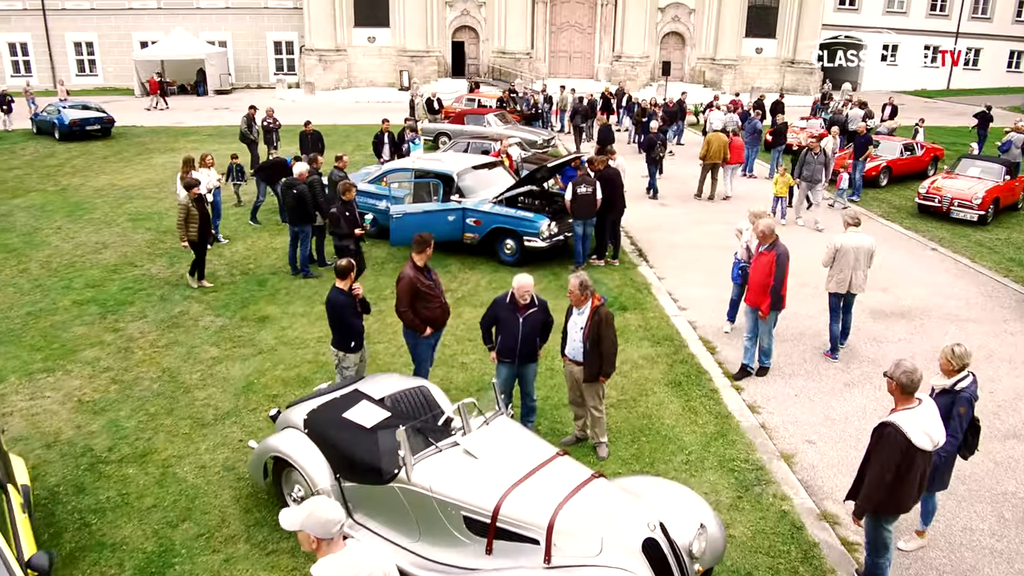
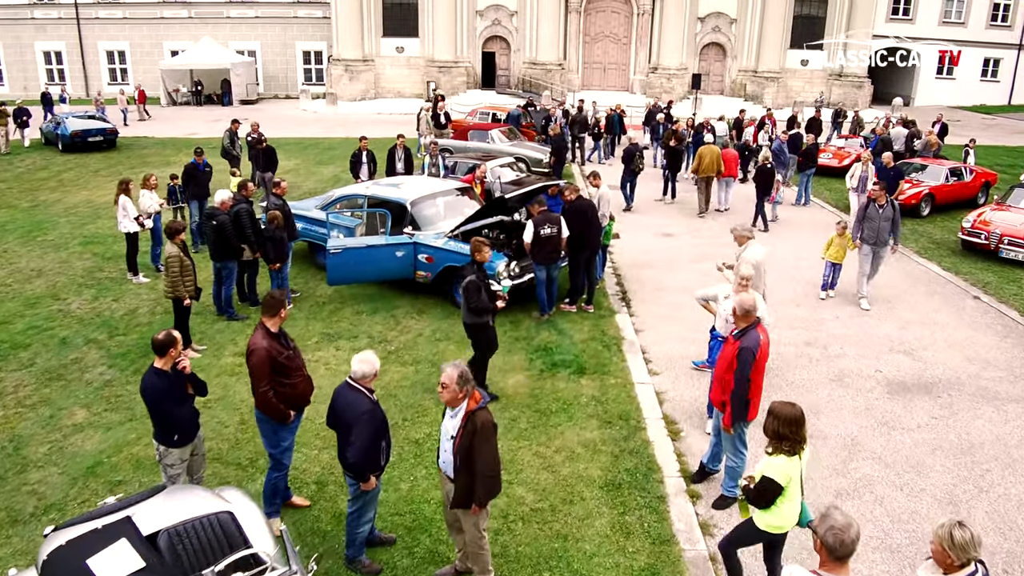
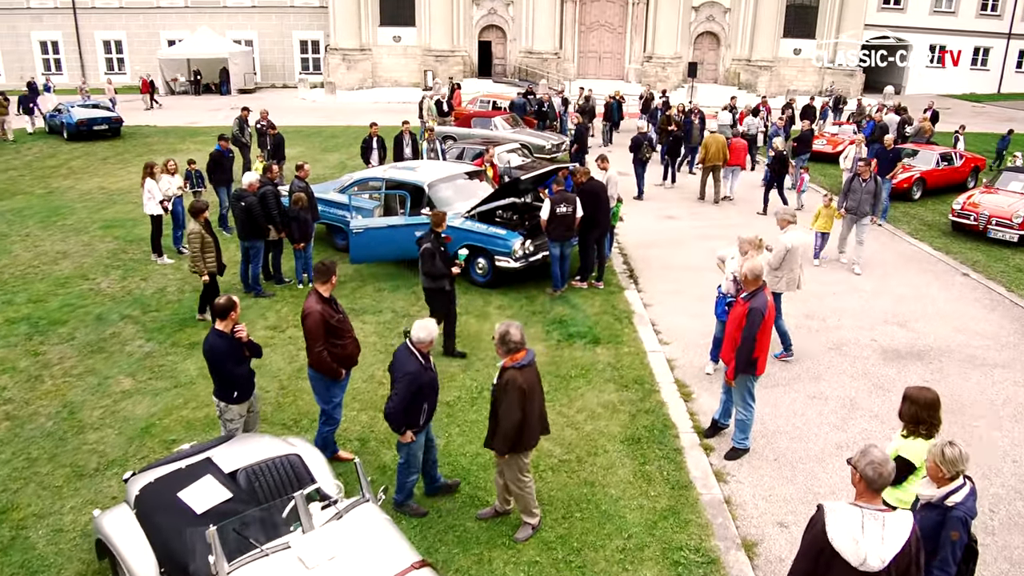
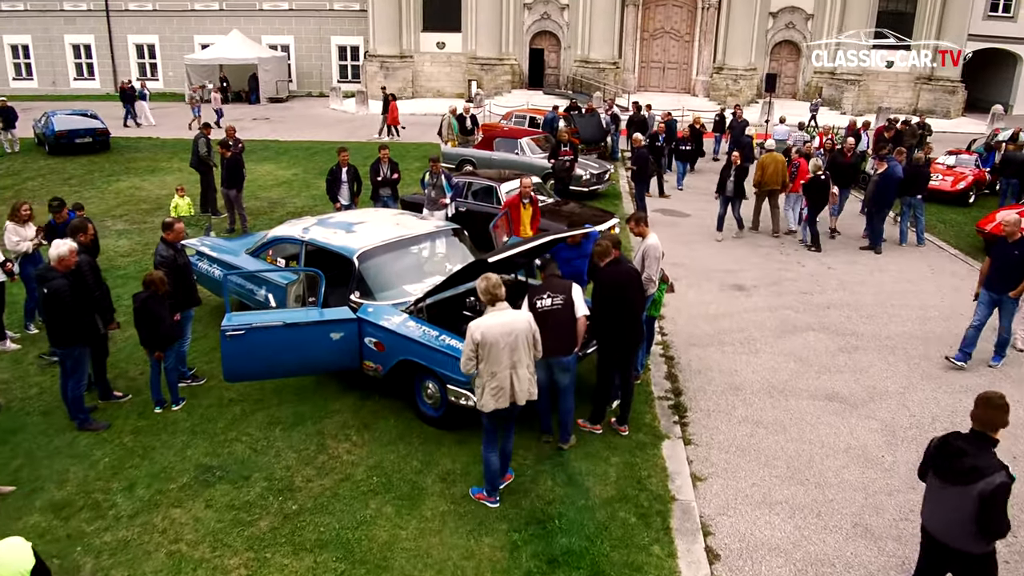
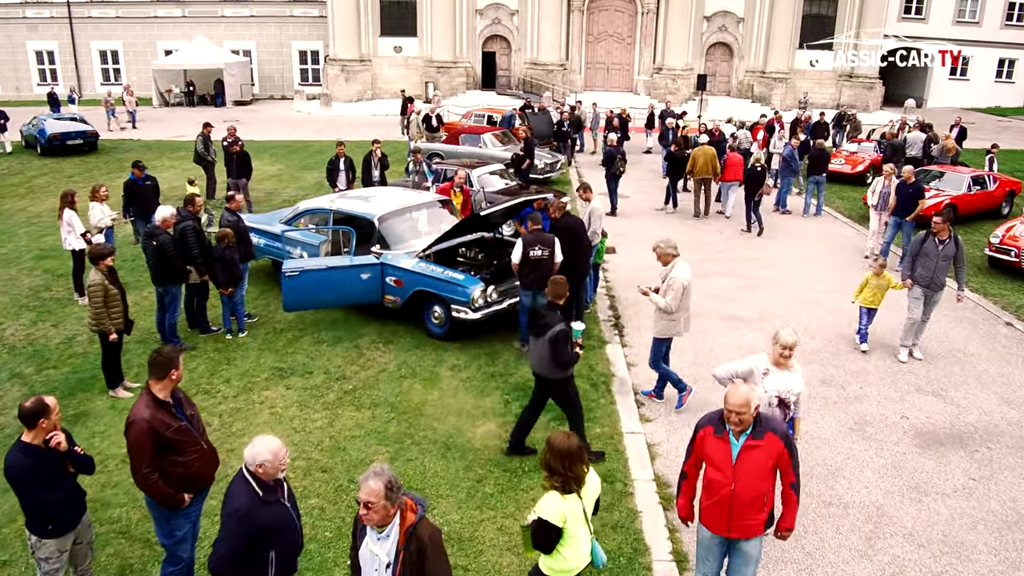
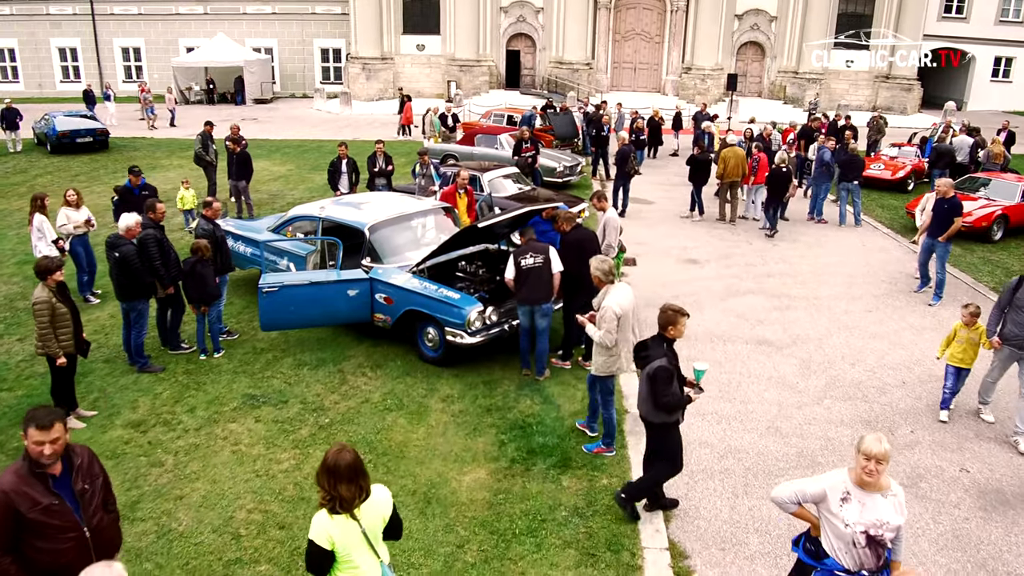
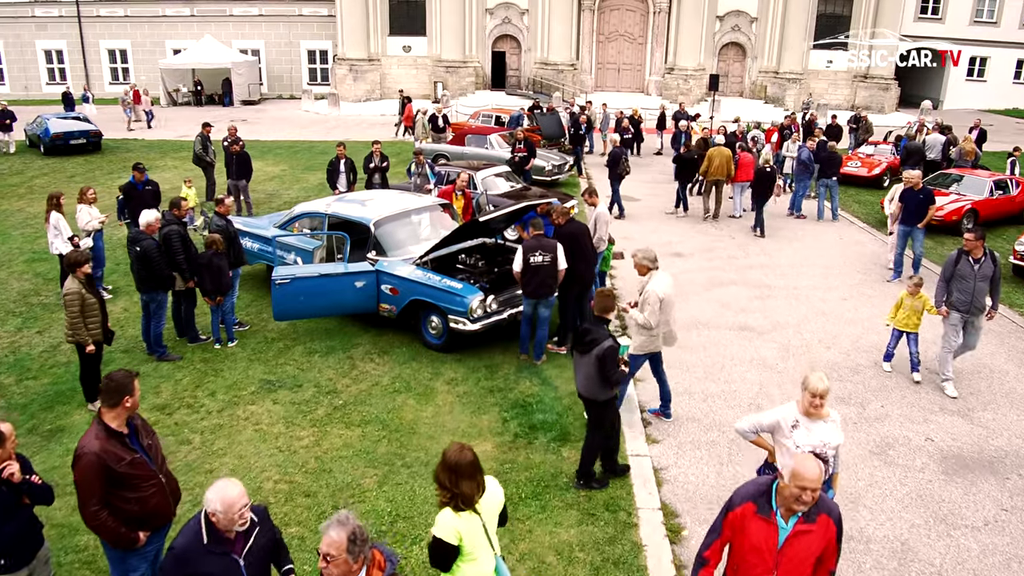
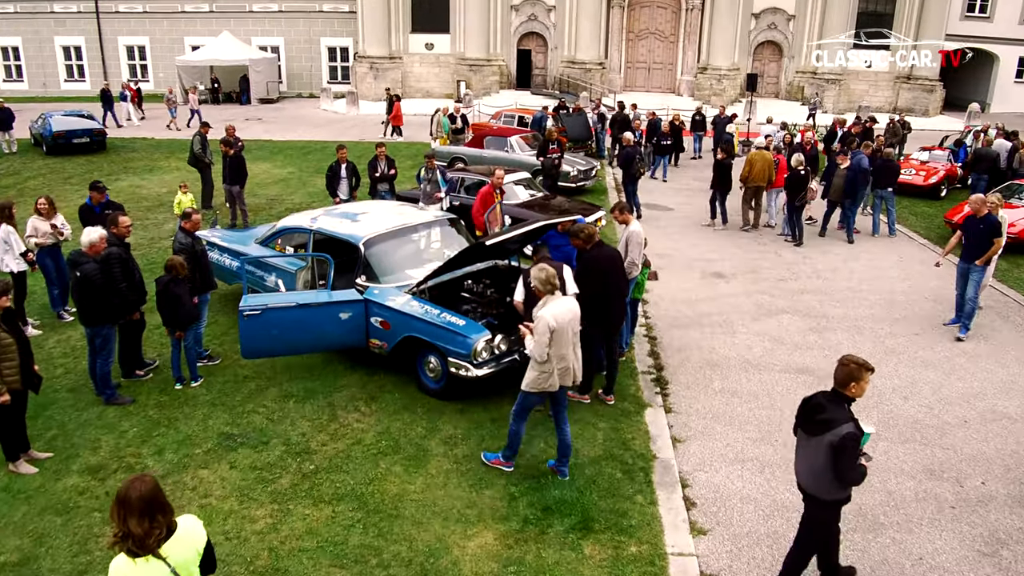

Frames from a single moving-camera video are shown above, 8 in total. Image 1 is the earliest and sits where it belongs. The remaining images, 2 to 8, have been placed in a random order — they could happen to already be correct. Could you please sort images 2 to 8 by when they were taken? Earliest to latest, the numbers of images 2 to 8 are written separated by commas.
3, 2, 5, 7, 6, 8, 4
